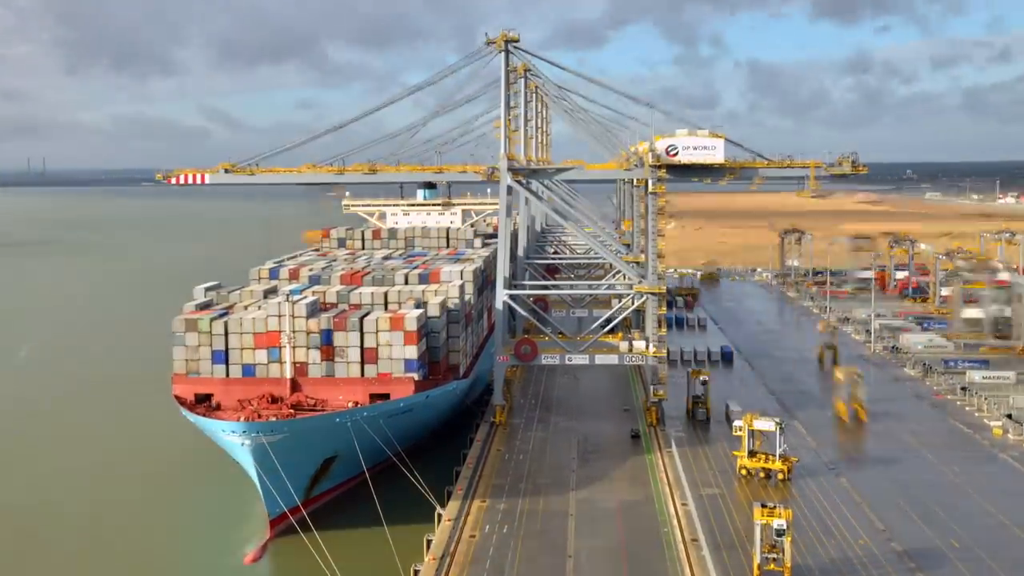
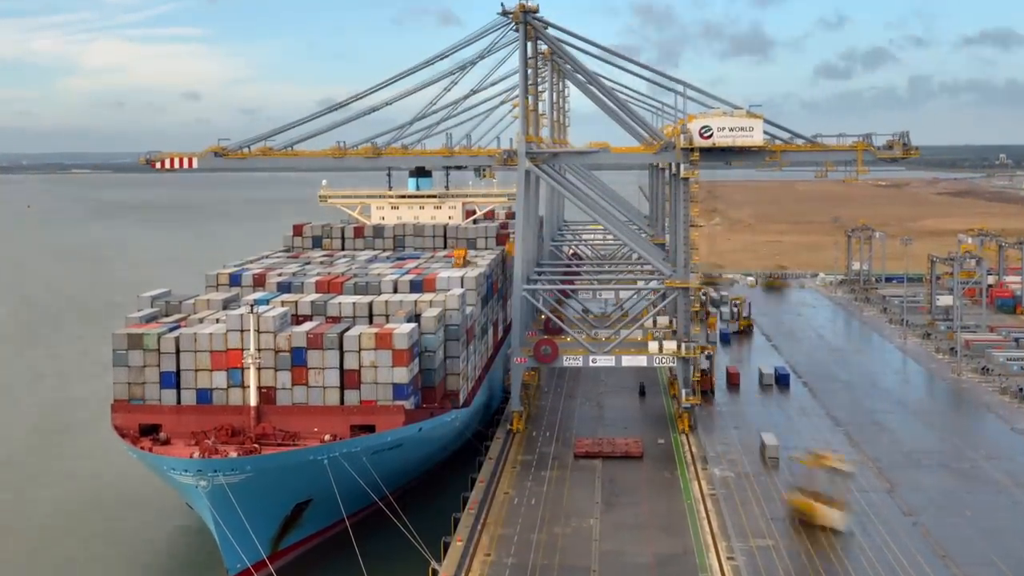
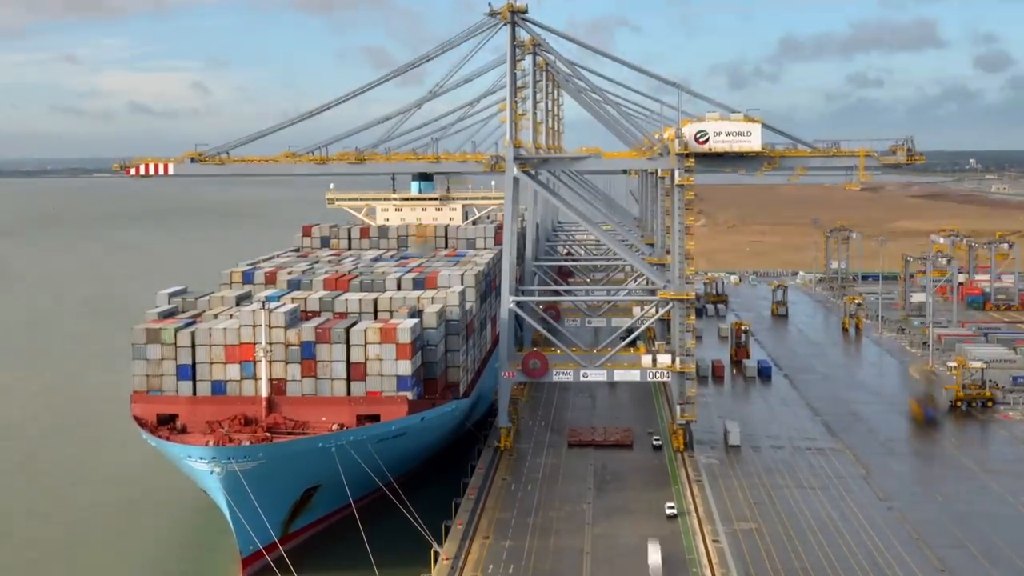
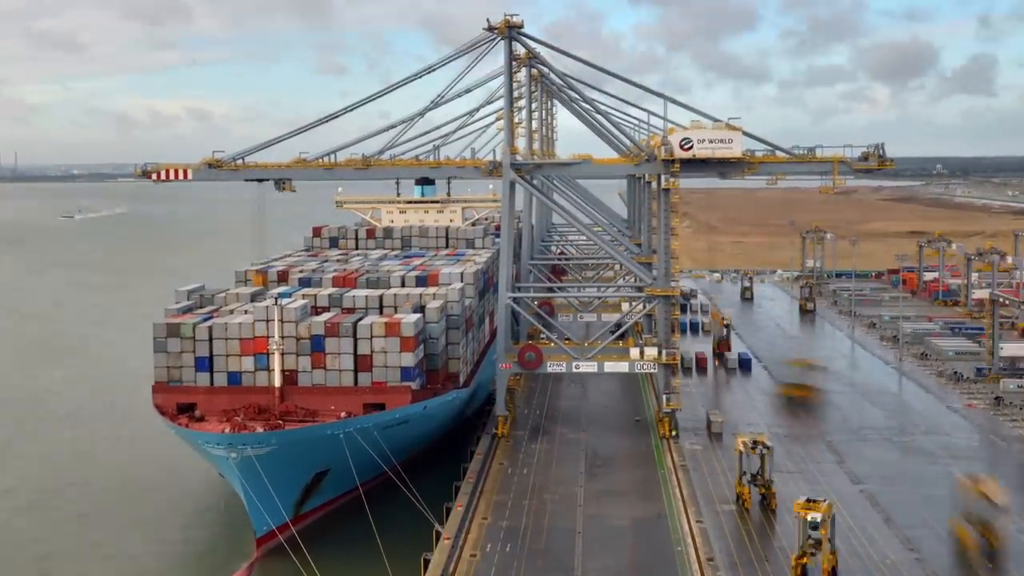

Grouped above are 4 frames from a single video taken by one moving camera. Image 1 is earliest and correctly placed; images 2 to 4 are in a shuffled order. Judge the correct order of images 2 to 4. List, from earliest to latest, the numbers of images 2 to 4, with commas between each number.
4, 3, 2
